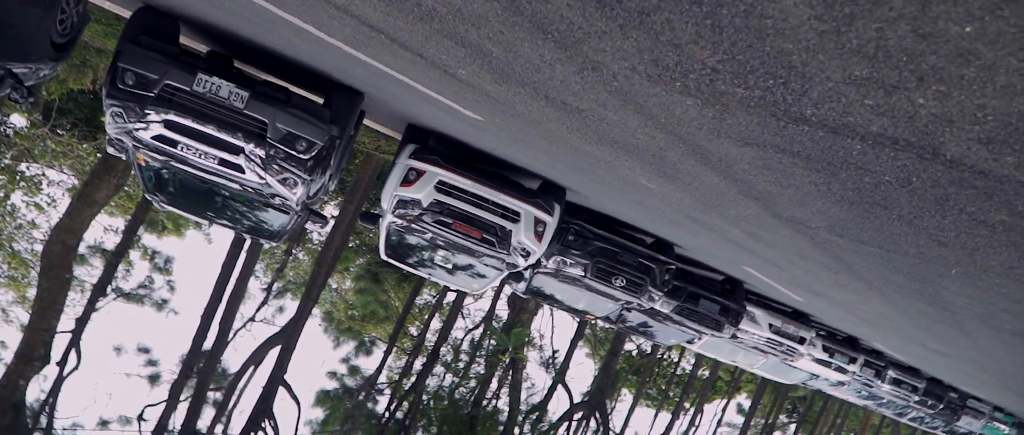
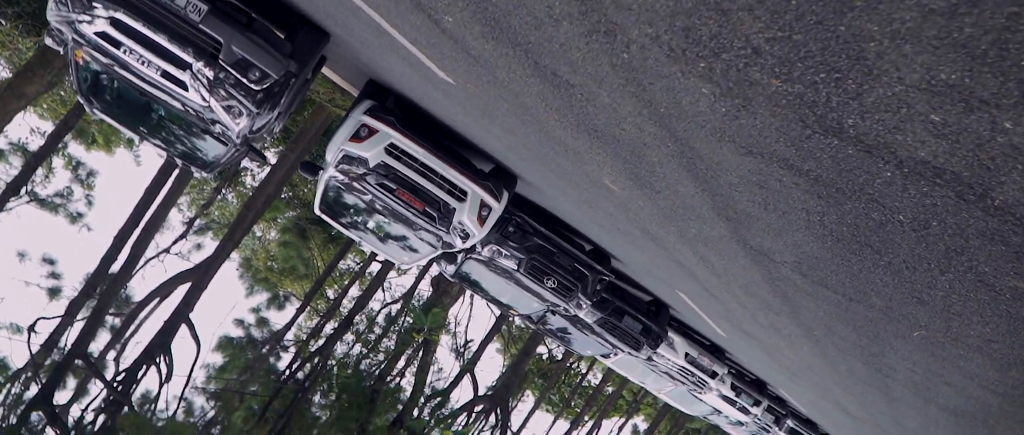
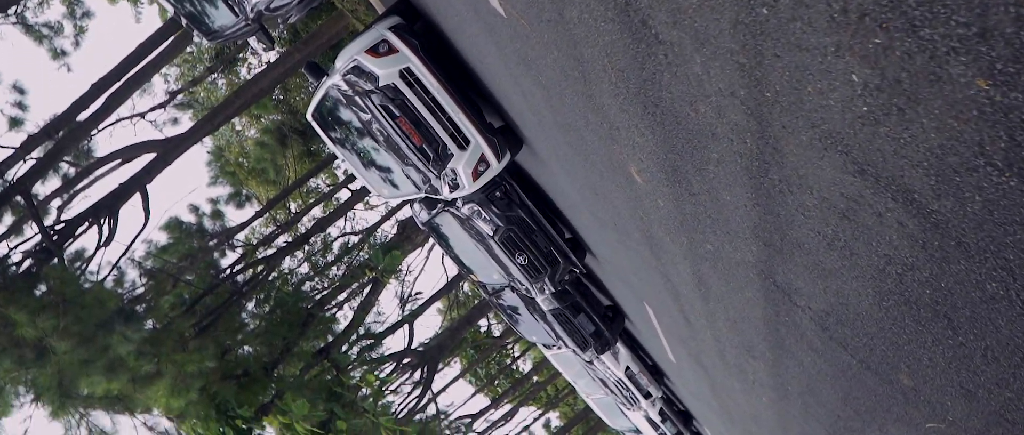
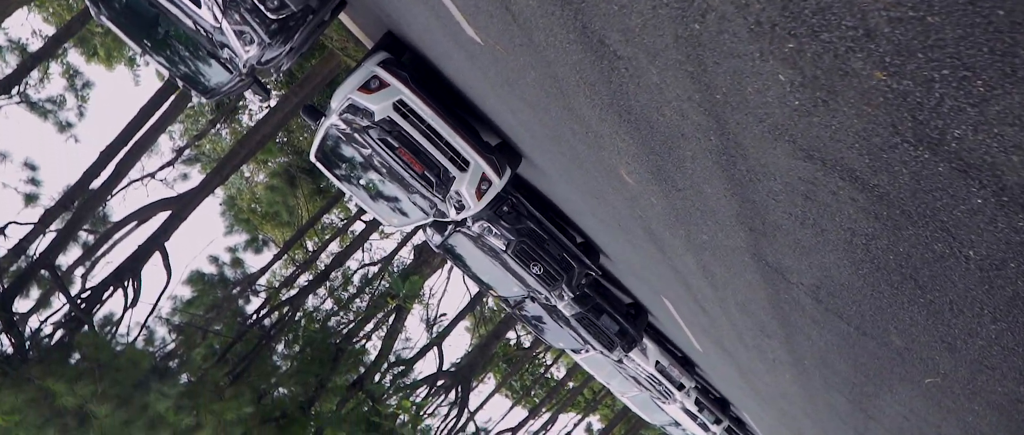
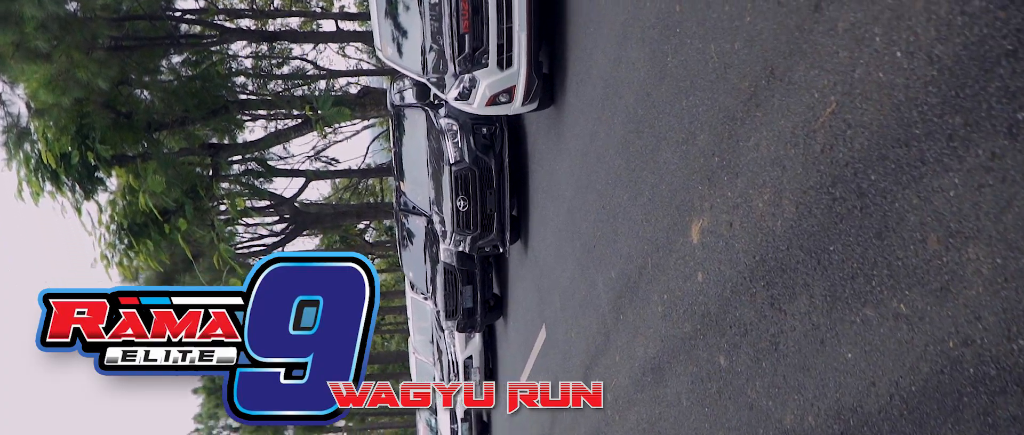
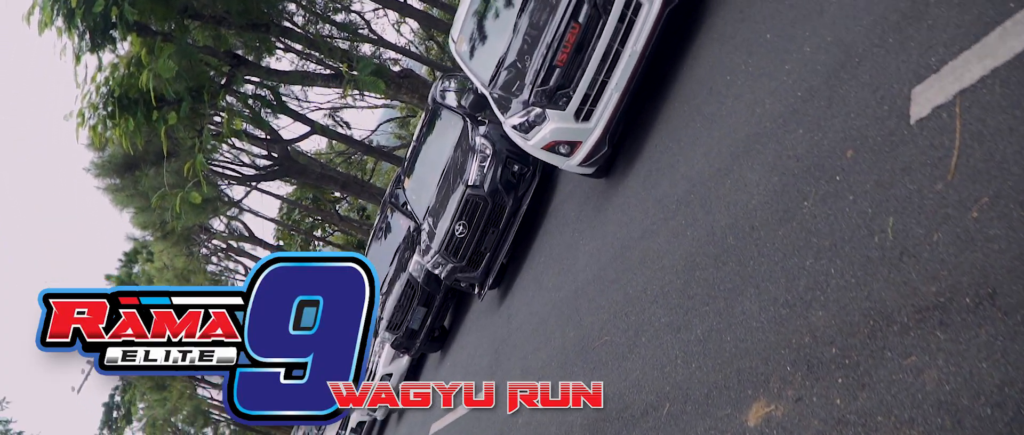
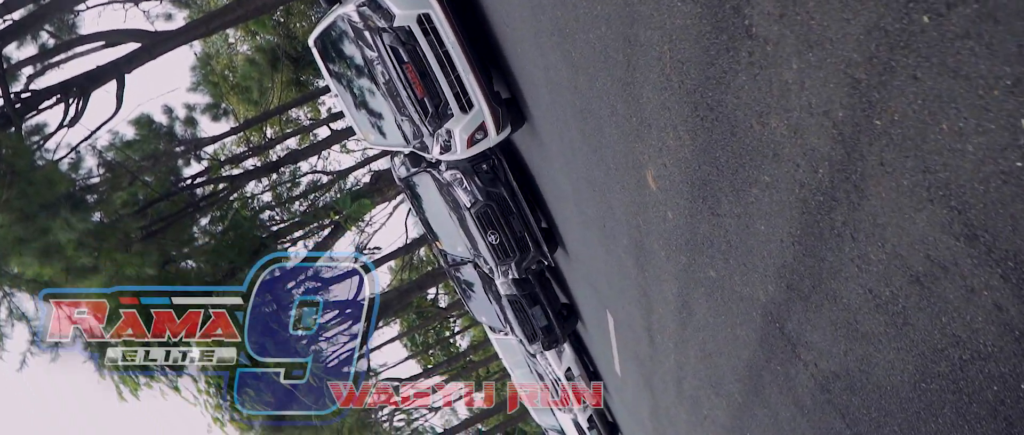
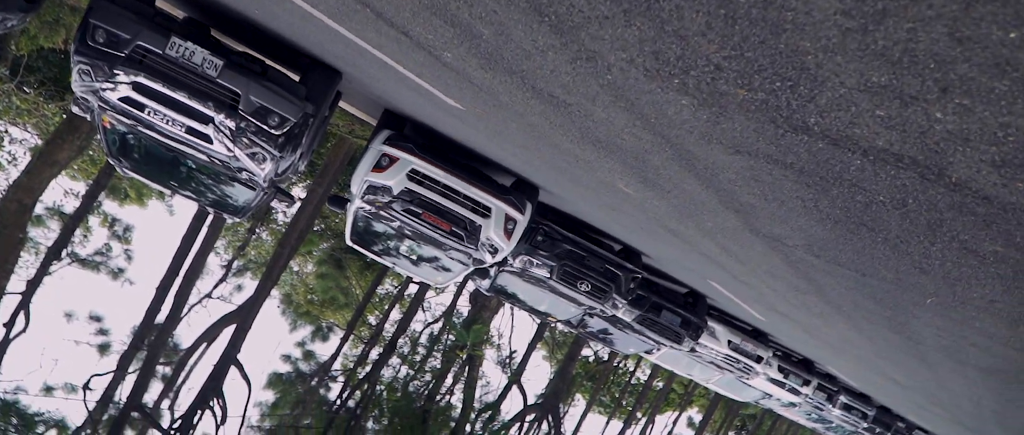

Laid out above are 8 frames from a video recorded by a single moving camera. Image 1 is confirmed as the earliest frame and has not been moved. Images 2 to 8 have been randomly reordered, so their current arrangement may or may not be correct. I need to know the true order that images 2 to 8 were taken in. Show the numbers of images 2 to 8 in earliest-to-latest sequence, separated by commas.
8, 2, 4, 3, 7, 5, 6
